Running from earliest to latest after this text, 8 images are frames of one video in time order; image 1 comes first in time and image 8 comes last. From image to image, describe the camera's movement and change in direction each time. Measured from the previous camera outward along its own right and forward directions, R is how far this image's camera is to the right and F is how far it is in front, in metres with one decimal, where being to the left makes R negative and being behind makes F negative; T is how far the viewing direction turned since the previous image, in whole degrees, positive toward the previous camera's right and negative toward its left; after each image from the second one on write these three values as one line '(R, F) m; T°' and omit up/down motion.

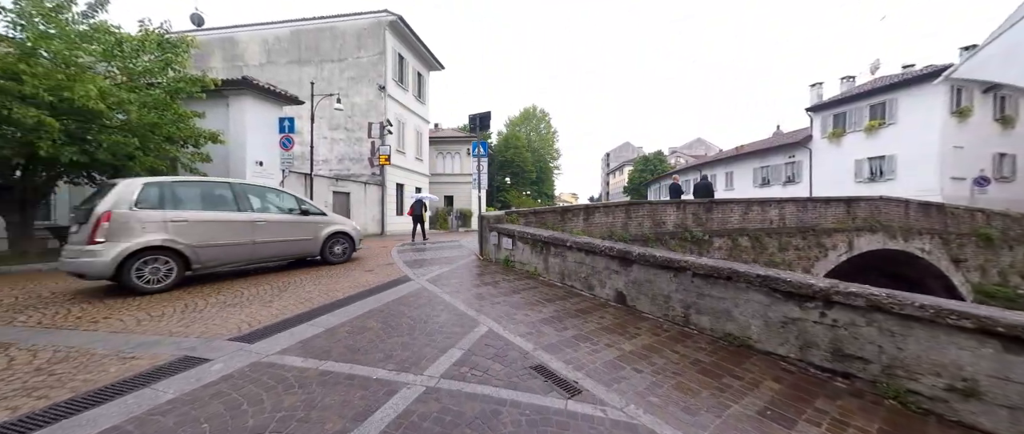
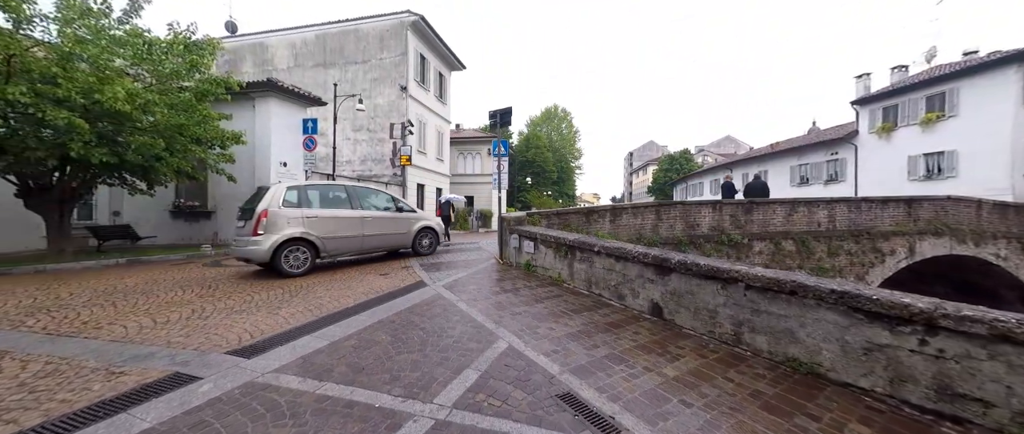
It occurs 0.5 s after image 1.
(0.0, +0.5) m; -4°
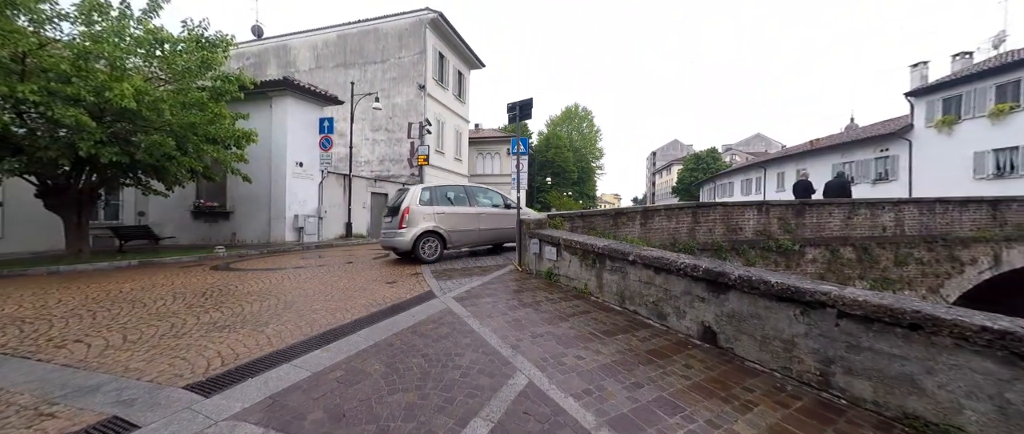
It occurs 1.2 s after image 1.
(0.0, +0.7) m; -3°
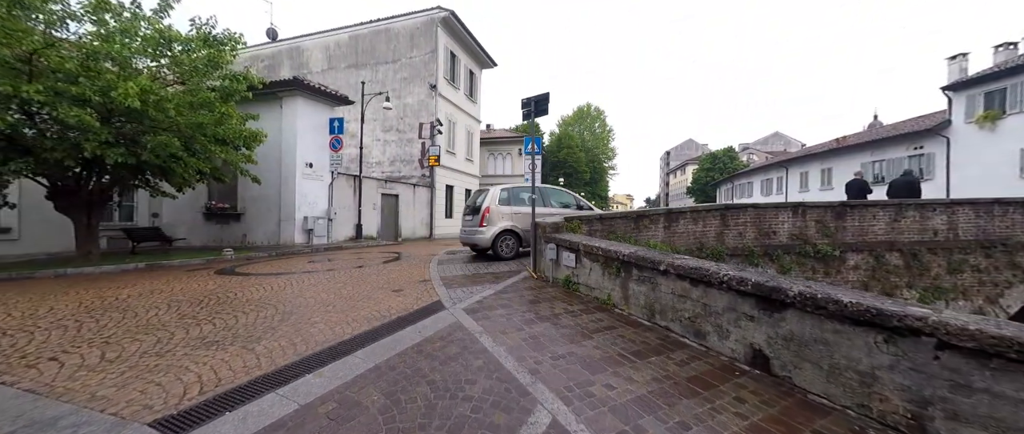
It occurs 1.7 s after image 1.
(-0.1, +0.5) m; -2°
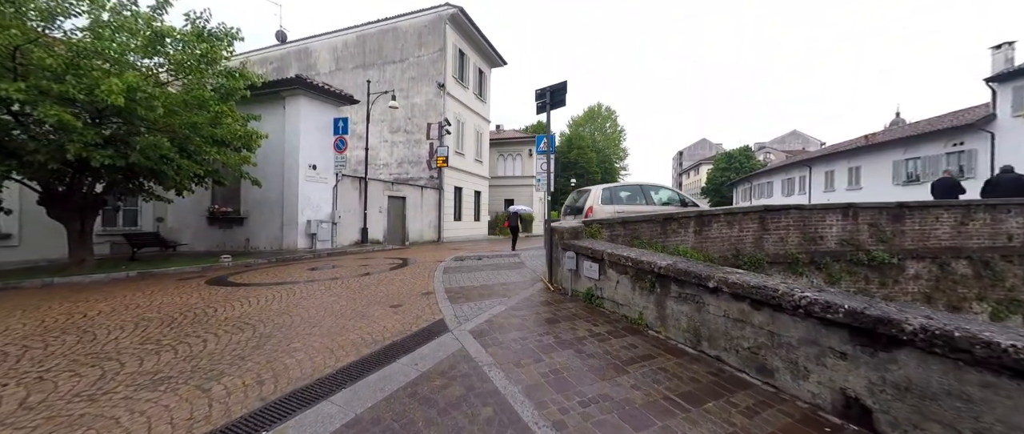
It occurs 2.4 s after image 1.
(-0.1, +0.7) m; -2°
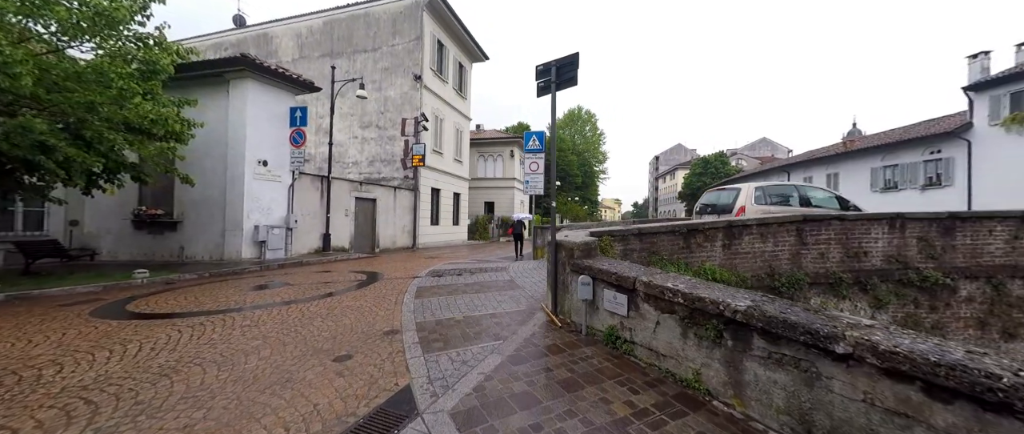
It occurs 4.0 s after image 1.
(-0.2, +1.5) m; +4°
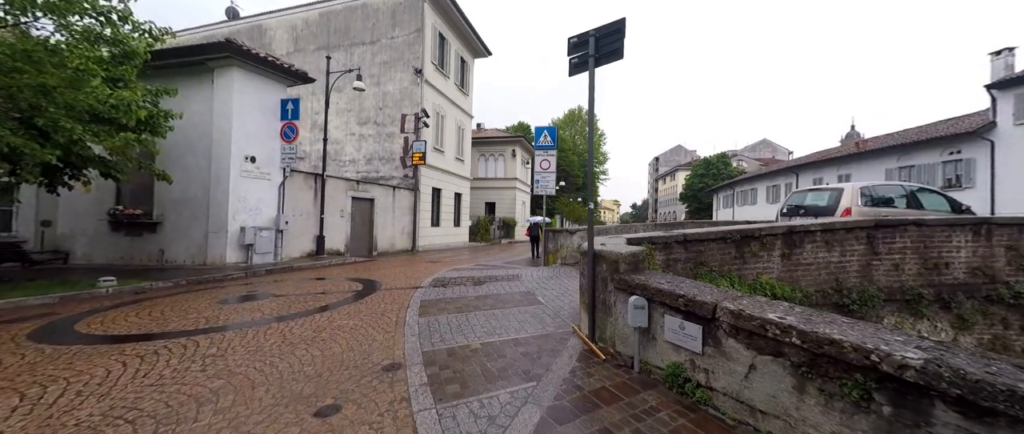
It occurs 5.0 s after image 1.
(-0.4, +0.9) m; 0°
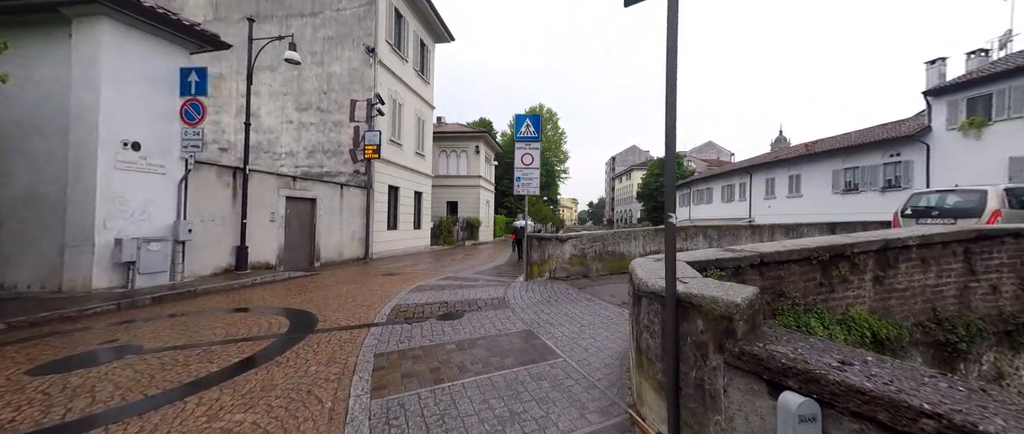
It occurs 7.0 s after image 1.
(-0.5, +1.8) m; +7°
